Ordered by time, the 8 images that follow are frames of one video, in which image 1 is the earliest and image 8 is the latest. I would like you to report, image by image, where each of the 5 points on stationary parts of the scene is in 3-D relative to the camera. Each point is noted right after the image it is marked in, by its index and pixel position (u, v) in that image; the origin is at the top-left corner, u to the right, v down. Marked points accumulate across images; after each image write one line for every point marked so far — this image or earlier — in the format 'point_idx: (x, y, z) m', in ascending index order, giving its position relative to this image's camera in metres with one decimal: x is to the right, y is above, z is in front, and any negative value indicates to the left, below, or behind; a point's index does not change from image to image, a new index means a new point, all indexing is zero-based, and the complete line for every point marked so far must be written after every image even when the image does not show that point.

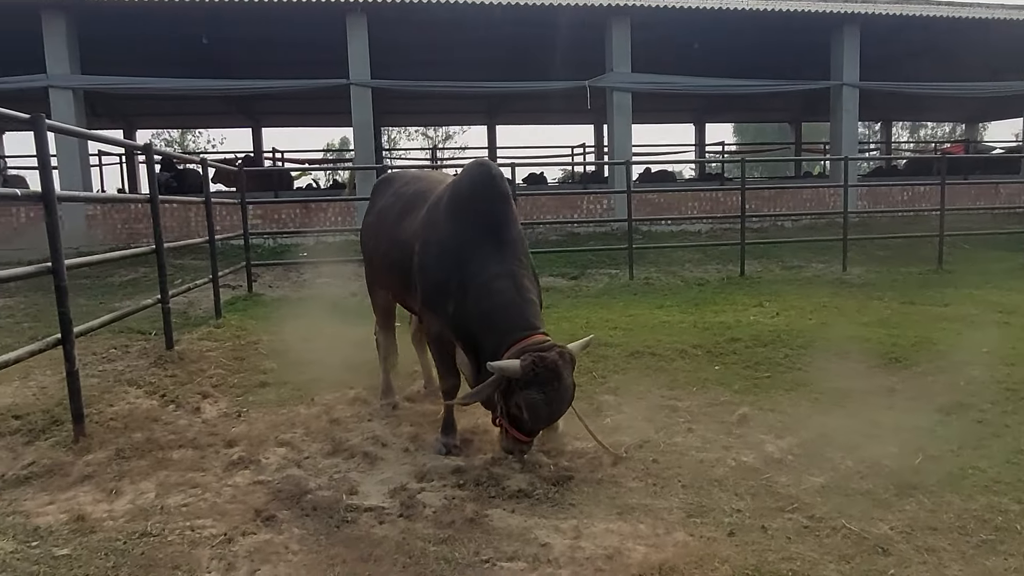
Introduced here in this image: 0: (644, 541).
0: (+0.4, -0.7, +1.9) m
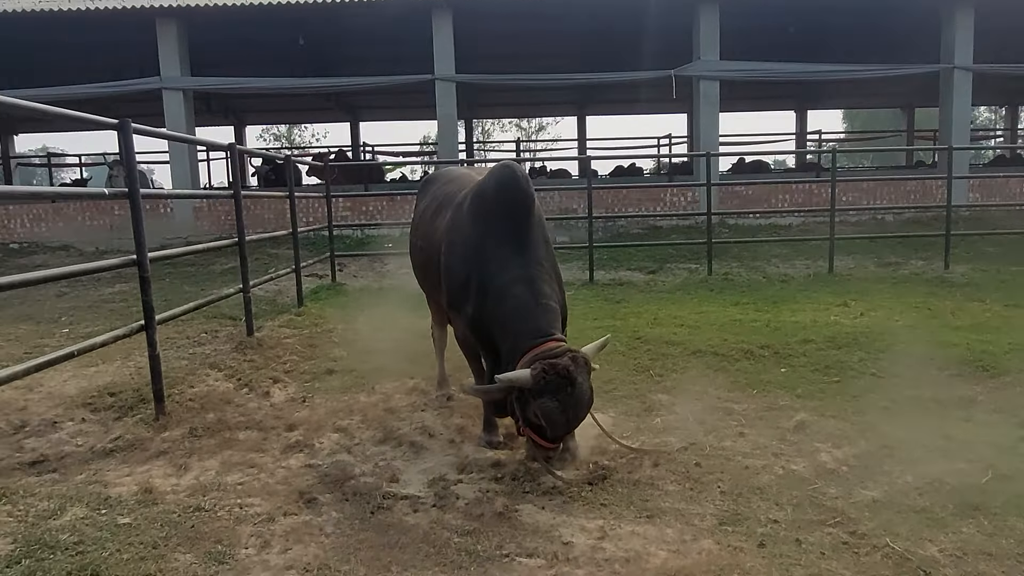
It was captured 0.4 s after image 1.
0: (+0.4, -0.7, +1.9) m
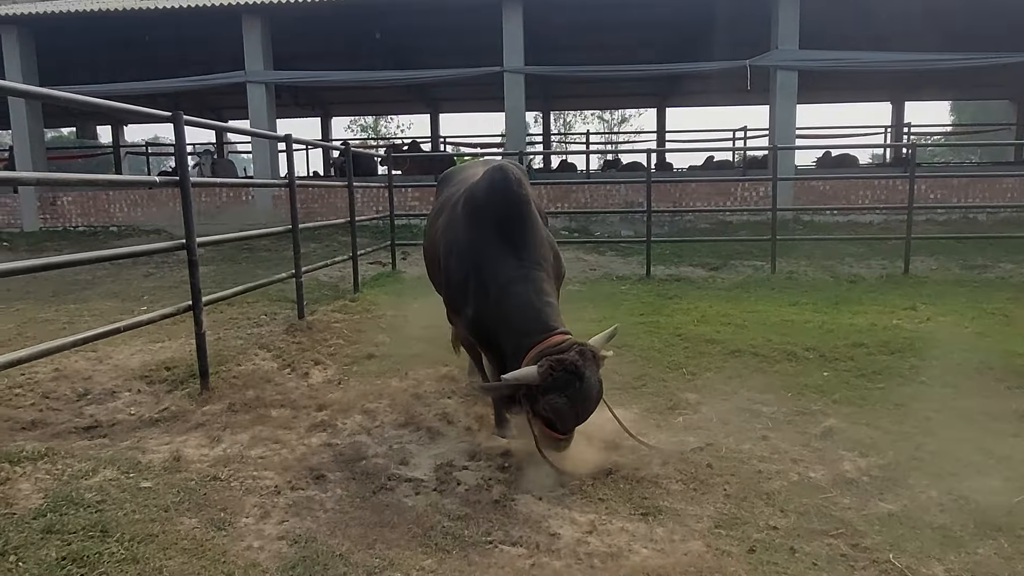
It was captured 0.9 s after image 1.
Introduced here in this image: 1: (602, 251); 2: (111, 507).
0: (+0.4, -0.7, +1.9) m
1: (+1.0, +0.4, +7.8) m
2: (-1.1, -0.6, +2.0) m
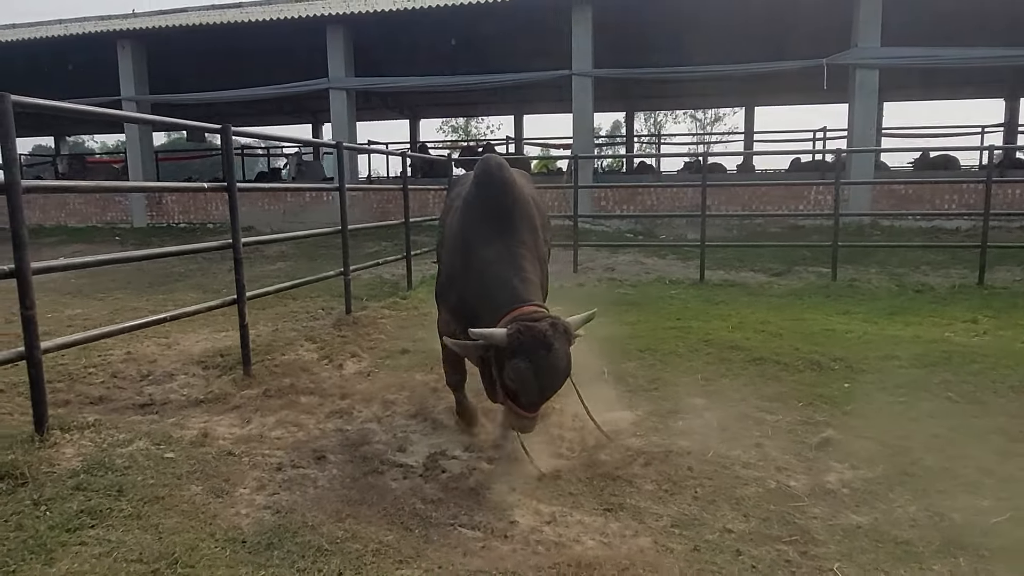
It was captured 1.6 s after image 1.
0: (+0.3, -0.7, +2.0) m
1: (+1.7, +0.4, +7.8) m
2: (-1.2, -0.6, +2.3) m
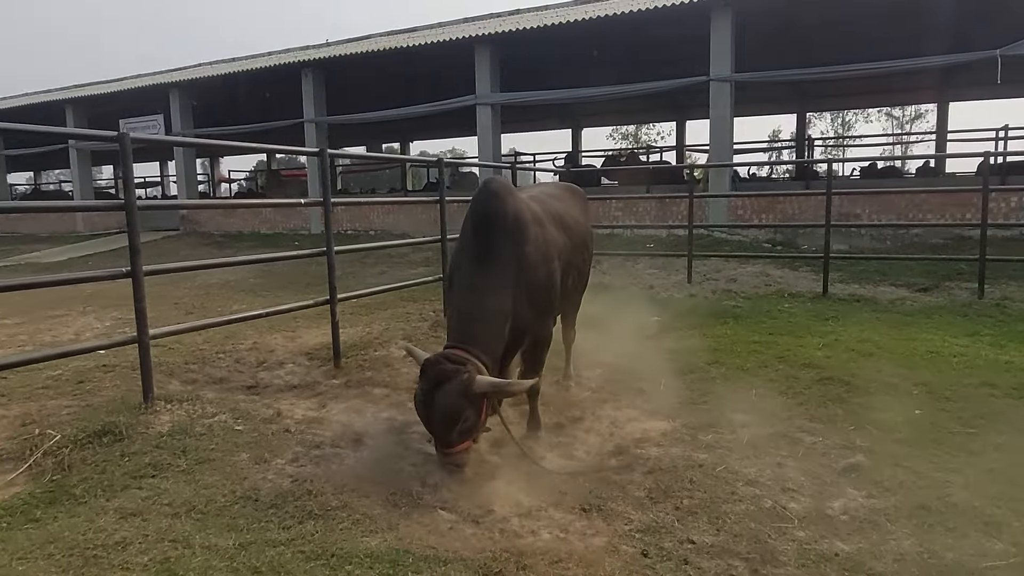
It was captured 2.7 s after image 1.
0: (+0.1, -0.7, +2.1) m
1: (+3.0, +0.2, +7.4) m
2: (-1.2, -0.6, +2.8) m
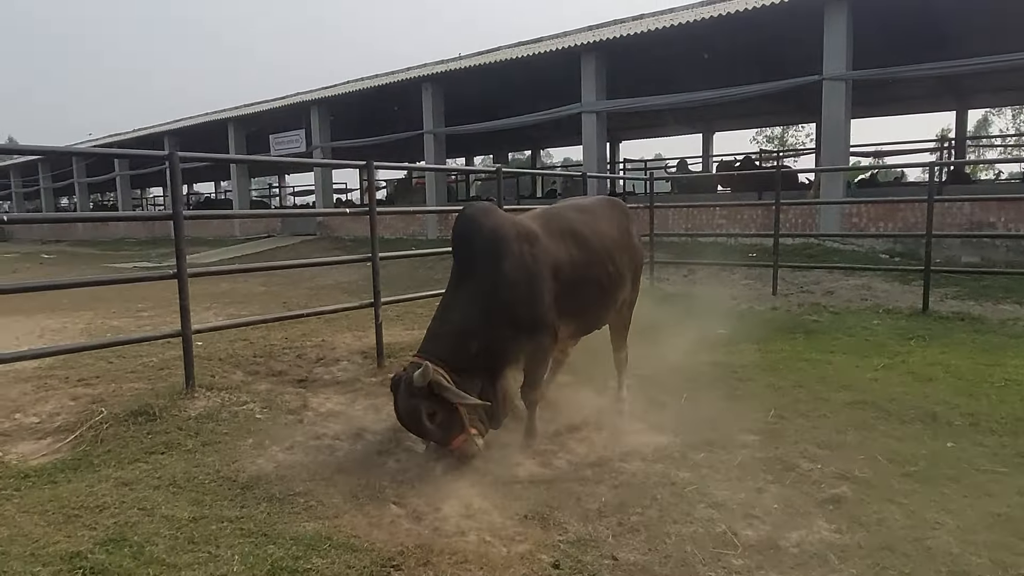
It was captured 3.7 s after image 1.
0: (-0.1, -0.8, +2.2) m
1: (+3.9, +0.1, +6.7) m
2: (-1.3, -0.6, +3.1) m
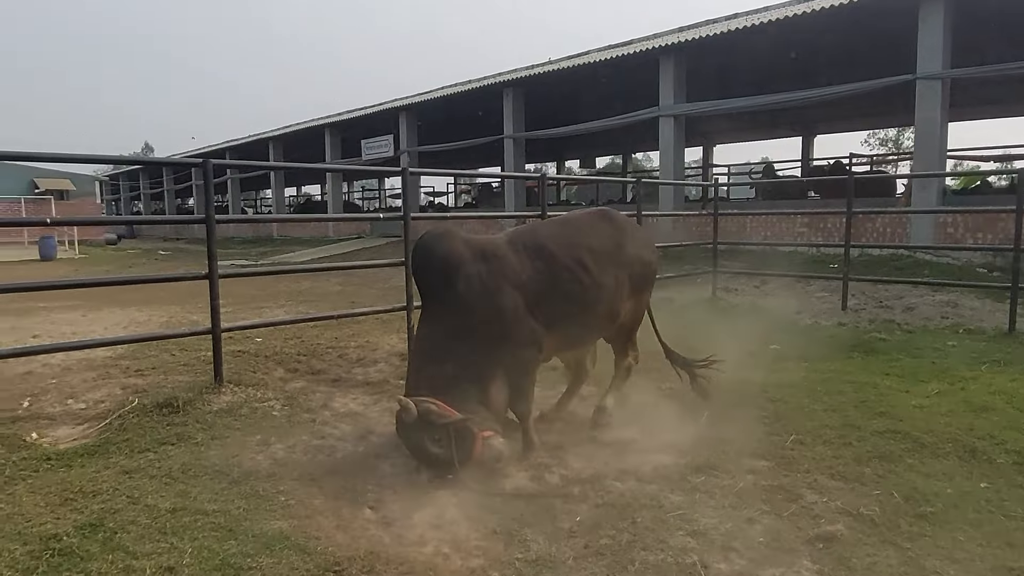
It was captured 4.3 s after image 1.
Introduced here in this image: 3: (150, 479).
0: (-0.2, -0.8, +2.2) m
1: (+4.3, -0.1, +6.1) m
2: (-1.3, -0.6, +3.2) m
3: (-1.3, -0.7, +2.5) m
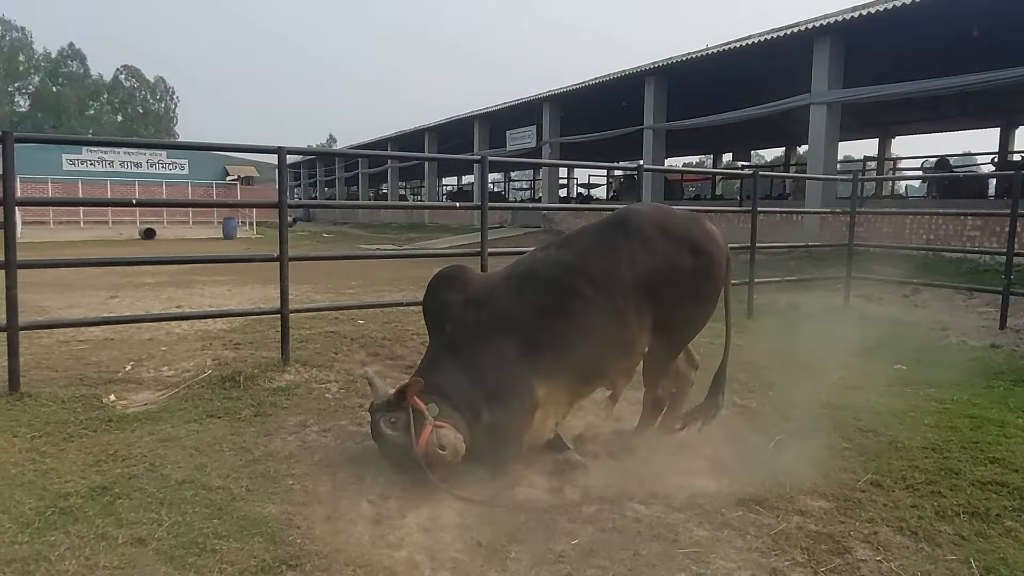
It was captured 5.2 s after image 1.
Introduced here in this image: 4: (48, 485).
0: (-0.3, -0.8, +2.0) m
1: (+5.1, -0.3, +4.9) m
2: (-1.0, -0.5, +3.3) m
3: (-1.3, -0.6, +2.6) m
4: (-1.5, -0.6, +2.3) m
